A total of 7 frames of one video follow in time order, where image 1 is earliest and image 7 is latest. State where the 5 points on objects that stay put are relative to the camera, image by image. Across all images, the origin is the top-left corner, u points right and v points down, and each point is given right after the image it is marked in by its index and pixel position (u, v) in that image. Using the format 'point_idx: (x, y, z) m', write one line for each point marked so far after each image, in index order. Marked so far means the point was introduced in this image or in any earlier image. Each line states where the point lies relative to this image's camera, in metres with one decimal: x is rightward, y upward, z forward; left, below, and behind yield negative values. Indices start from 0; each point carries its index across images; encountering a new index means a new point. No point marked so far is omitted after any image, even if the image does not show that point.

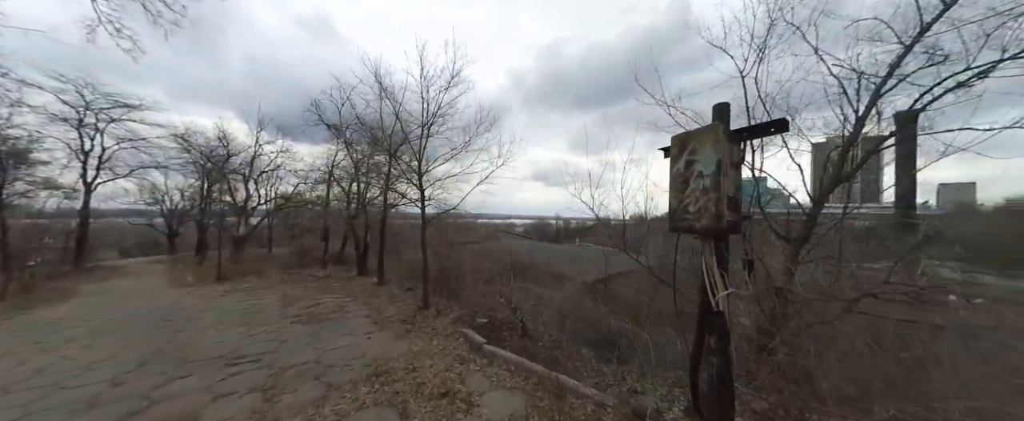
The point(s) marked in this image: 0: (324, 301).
0: (-6.0, -2.9, +10.3) m
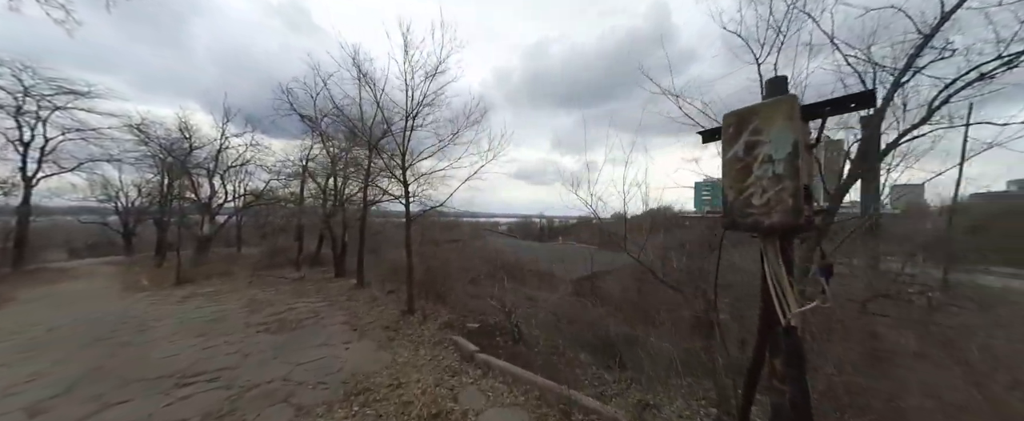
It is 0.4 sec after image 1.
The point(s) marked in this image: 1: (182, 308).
0: (-6.3, -2.8, +9.5) m
1: (-10.7, -3.2, +10.4) m
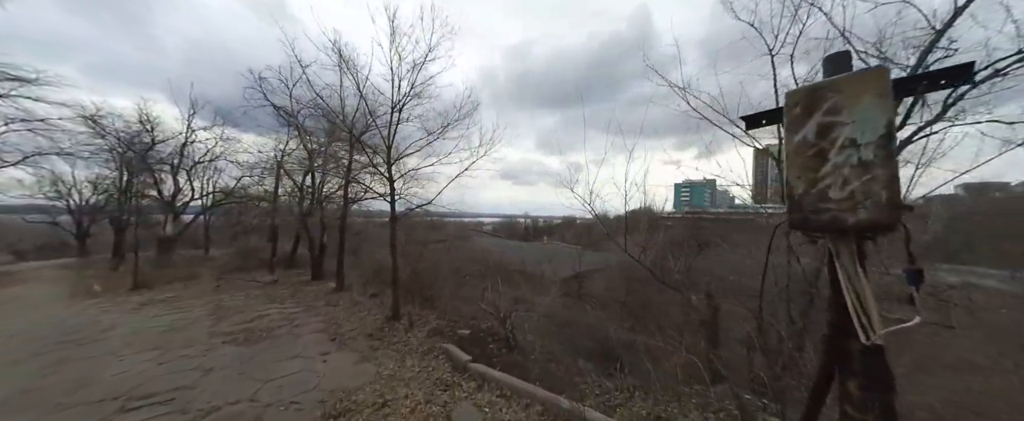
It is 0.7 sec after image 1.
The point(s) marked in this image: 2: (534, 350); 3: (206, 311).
0: (-6.6, -2.8, +8.7) m
1: (-11.0, -3.1, +9.4) m
2: (+0.4, -2.7, +6.1) m
3: (-9.1, -3.0, +9.5) m
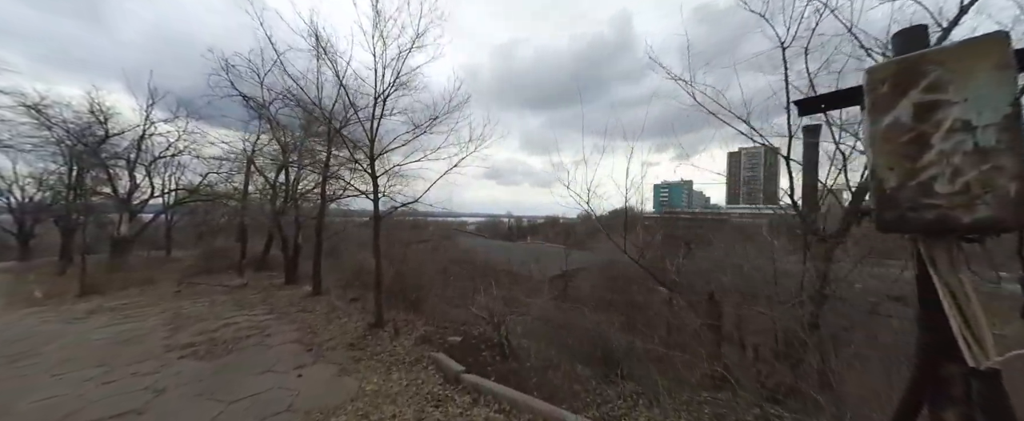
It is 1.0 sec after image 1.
0: (-6.8, -2.7, +8.0) m
1: (-11.3, -3.0, +8.4) m
2: (+0.3, -2.7, +5.8) m
3: (-9.4, -2.9, +8.7) m
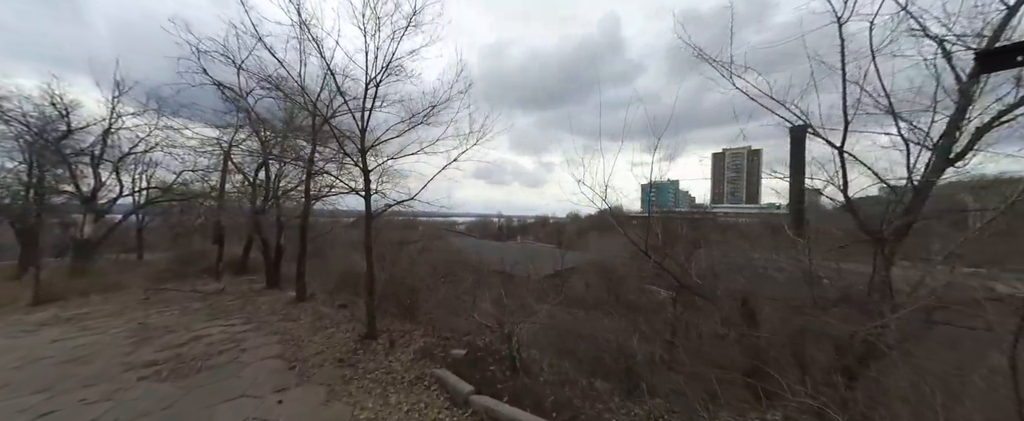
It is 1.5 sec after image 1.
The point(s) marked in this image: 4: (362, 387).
0: (-6.7, -2.7, +7.2) m
1: (-11.2, -3.0, +7.4) m
2: (+0.5, -2.6, +5.2) m
3: (-9.3, -2.9, +7.7) m
4: (-2.1, -2.5, +4.5) m
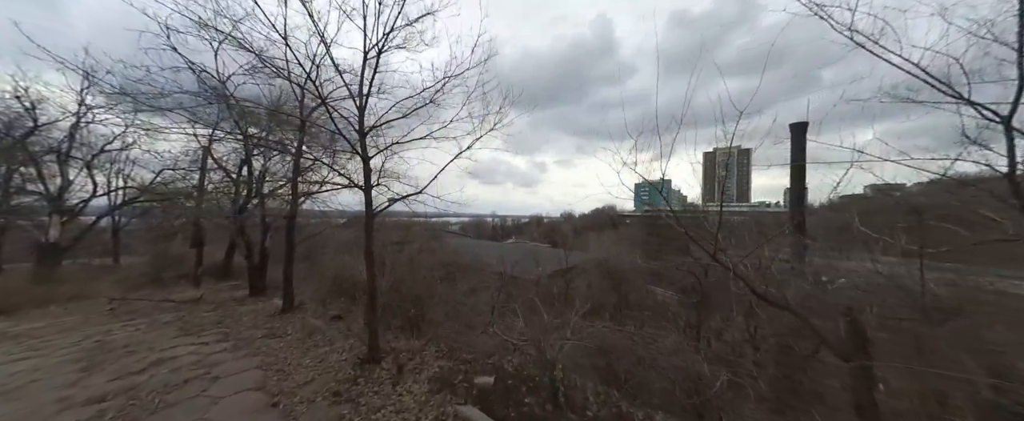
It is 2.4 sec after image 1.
0: (-6.2, -2.7, +6.0) m
1: (-10.7, -3.0, +6.2) m
2: (+1.0, -2.5, +4.2) m
3: (-8.8, -2.9, +6.5) m
4: (-1.5, -2.4, +3.4) m
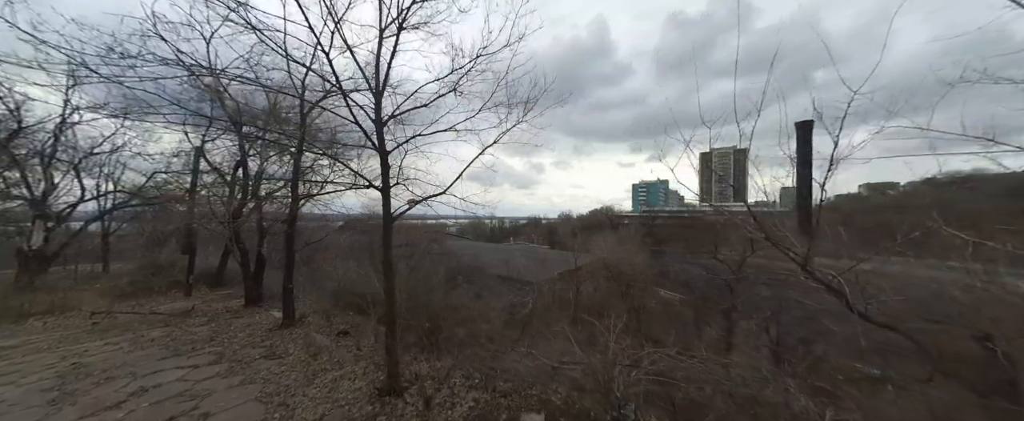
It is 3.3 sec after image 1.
0: (-5.7, -2.8, +5.2) m
1: (-10.1, -3.1, +5.4) m
2: (+1.6, -2.6, +3.5) m
3: (-8.3, -3.0, +5.7) m
4: (-1.0, -2.4, +2.7) m
